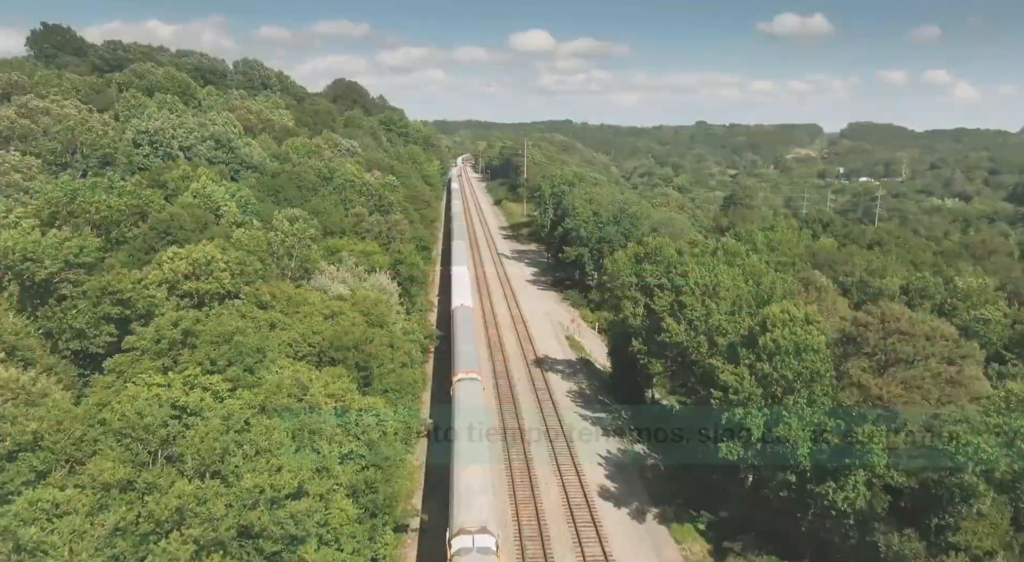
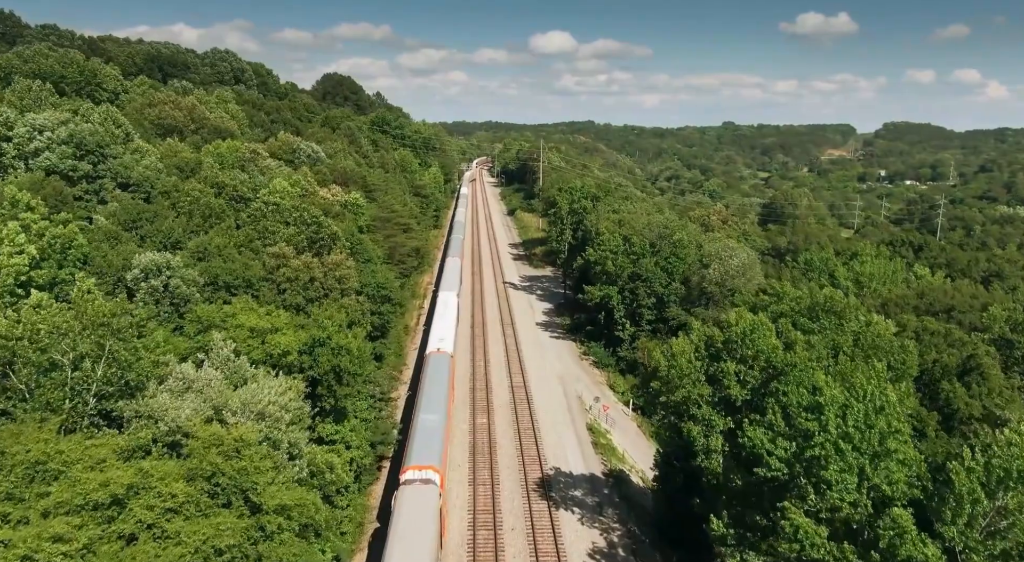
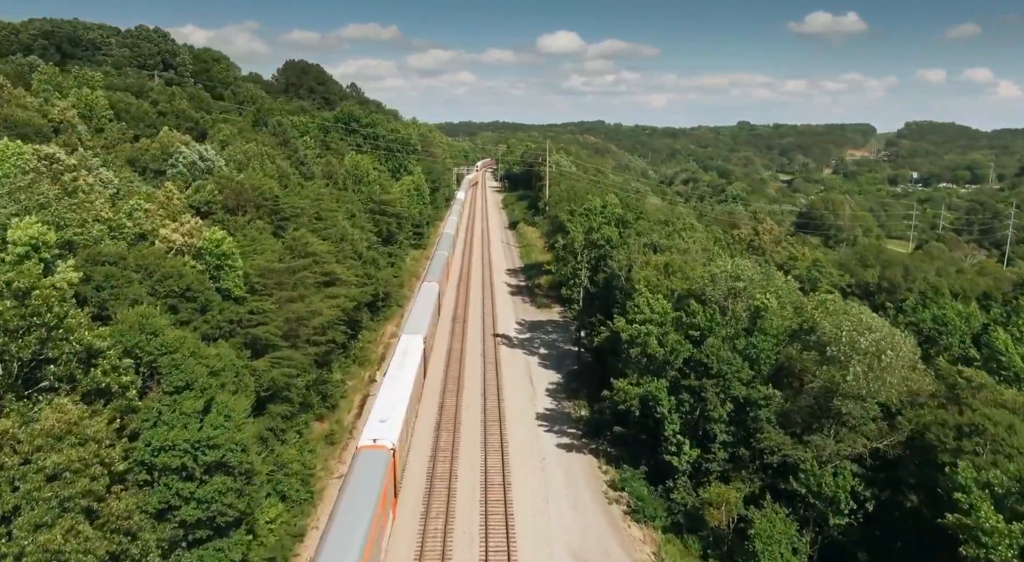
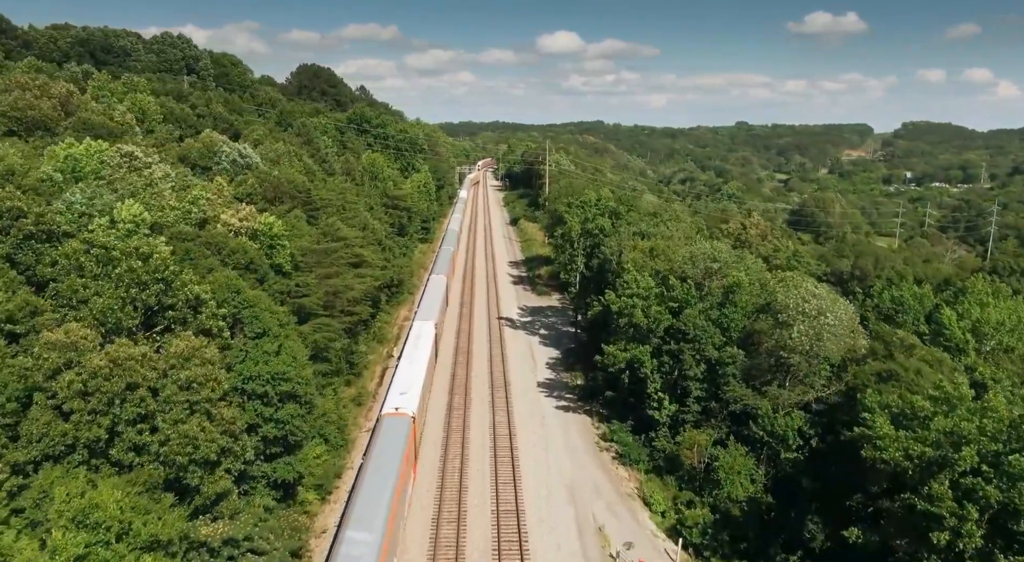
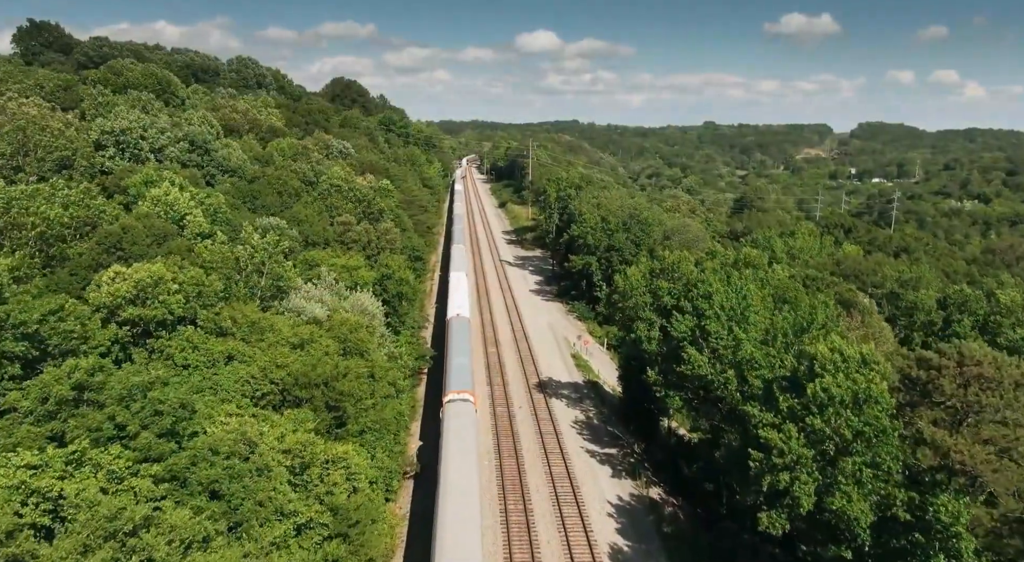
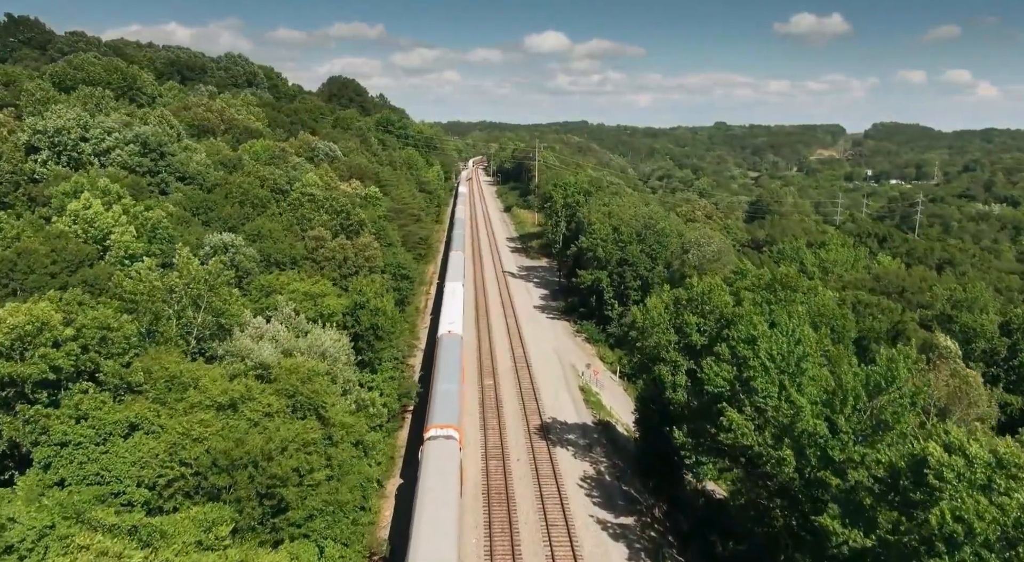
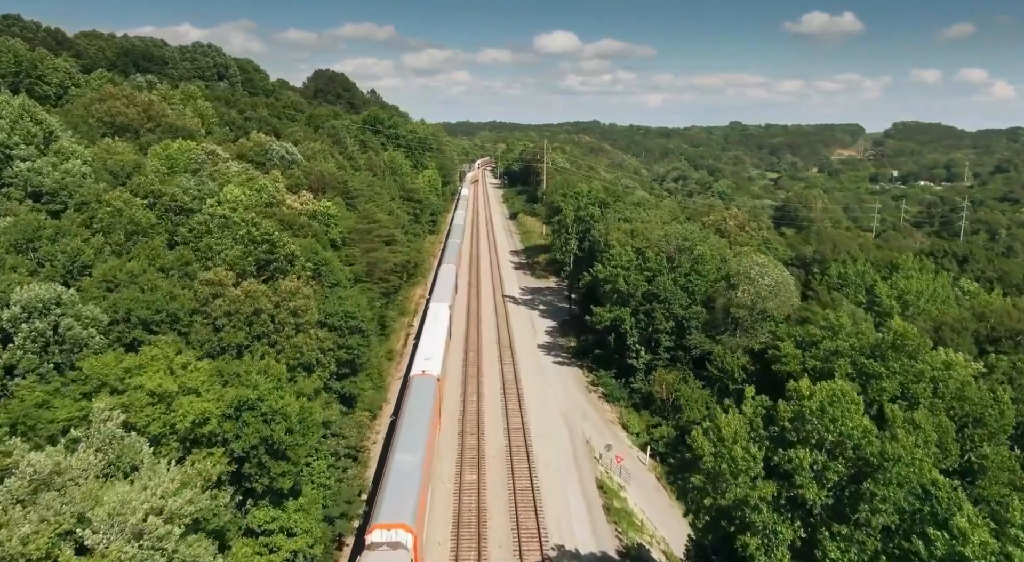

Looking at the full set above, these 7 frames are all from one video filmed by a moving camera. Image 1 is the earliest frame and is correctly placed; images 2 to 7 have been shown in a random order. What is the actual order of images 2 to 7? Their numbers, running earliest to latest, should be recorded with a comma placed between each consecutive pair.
5, 6, 2, 7, 4, 3
